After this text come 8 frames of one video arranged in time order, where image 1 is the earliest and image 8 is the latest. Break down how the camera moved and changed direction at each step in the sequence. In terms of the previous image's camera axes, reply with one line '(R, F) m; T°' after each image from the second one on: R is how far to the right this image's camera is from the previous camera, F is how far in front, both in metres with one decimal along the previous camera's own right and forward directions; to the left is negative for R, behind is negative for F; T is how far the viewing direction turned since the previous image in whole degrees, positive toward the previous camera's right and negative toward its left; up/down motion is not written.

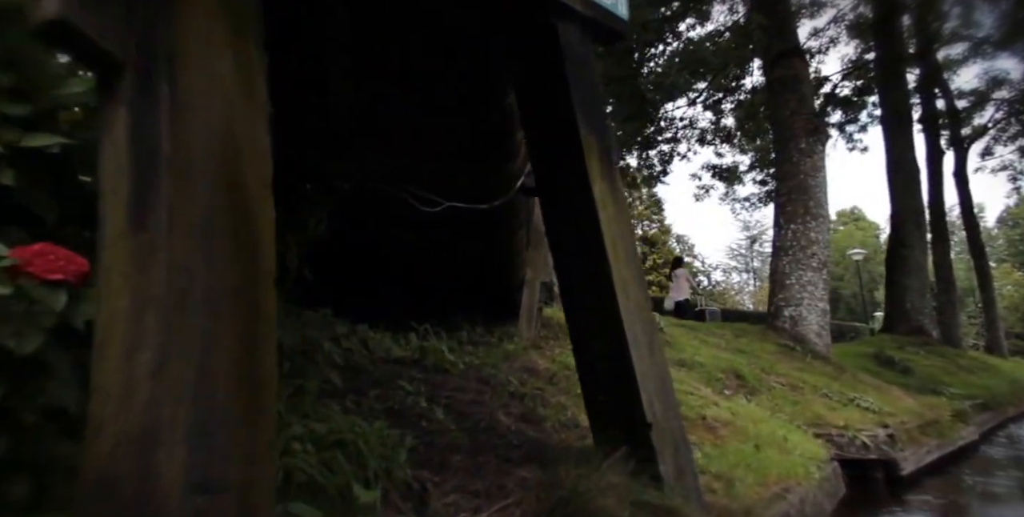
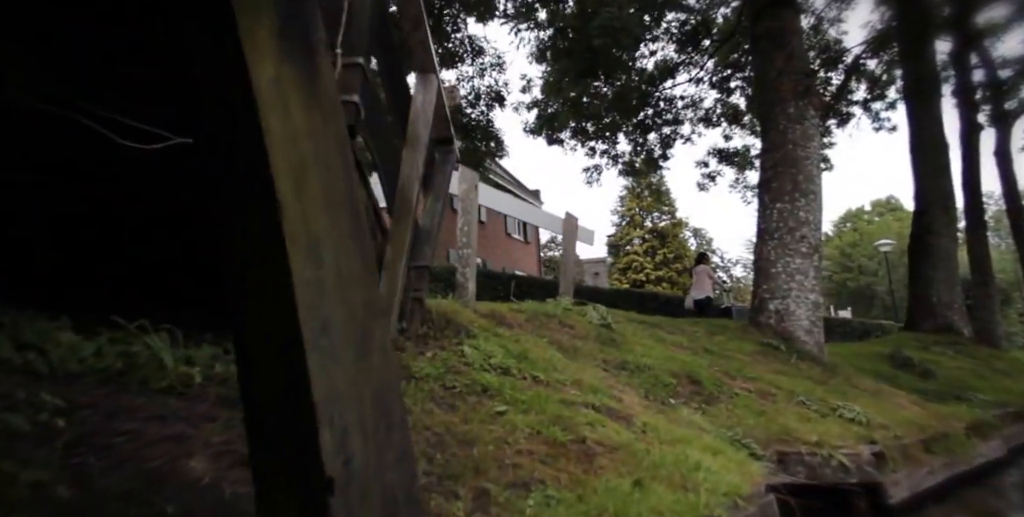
(+1.0, +0.9) m; -3°
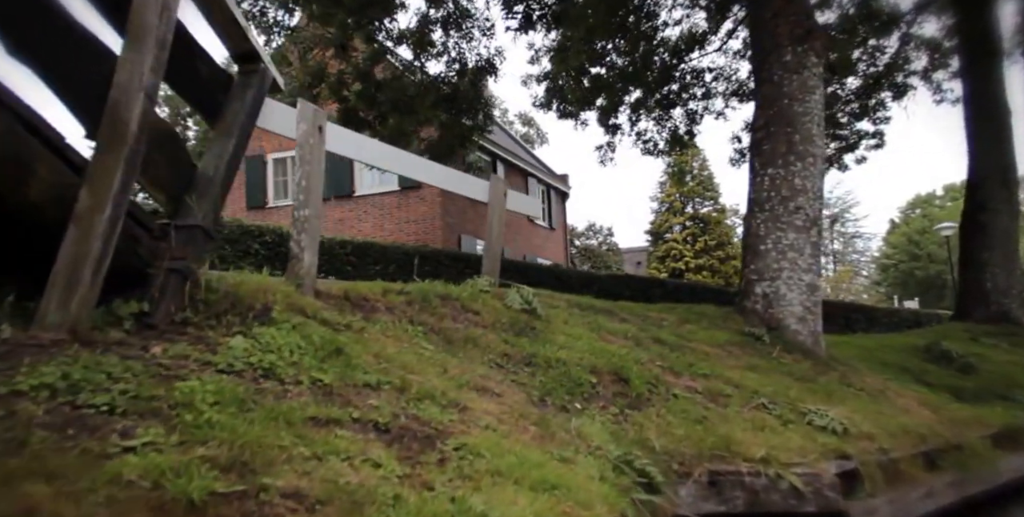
(+1.1, +1.0) m; -4°
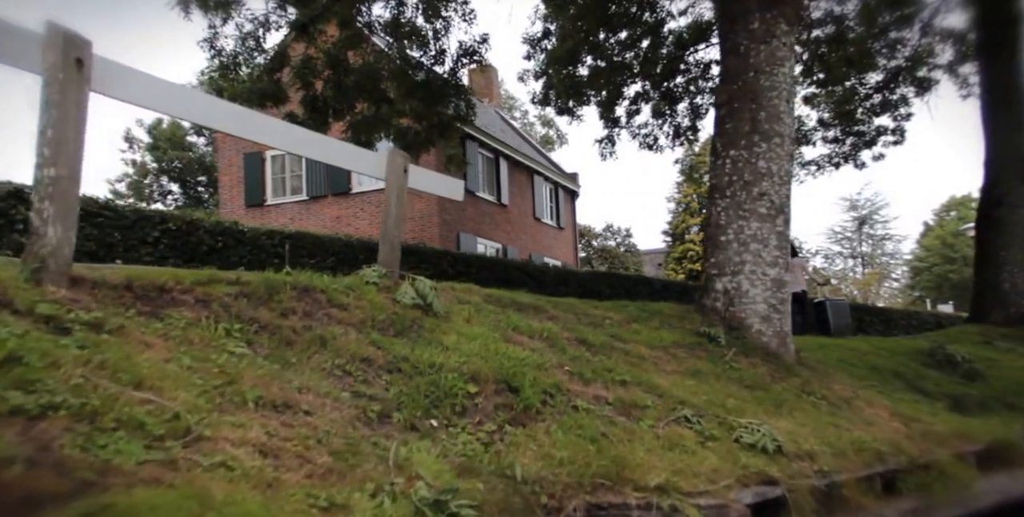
(+0.9, +0.8) m; -1°
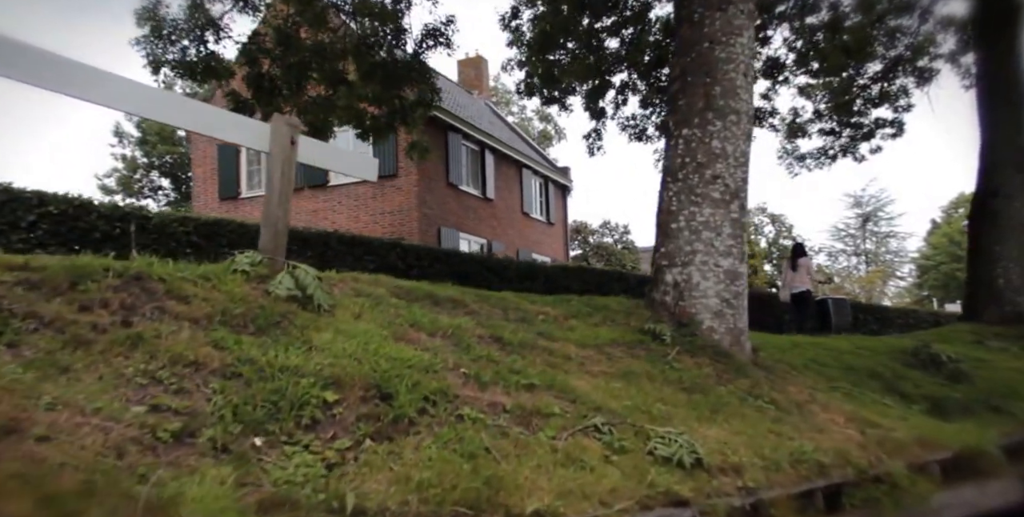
(+0.7, +0.6) m; +1°
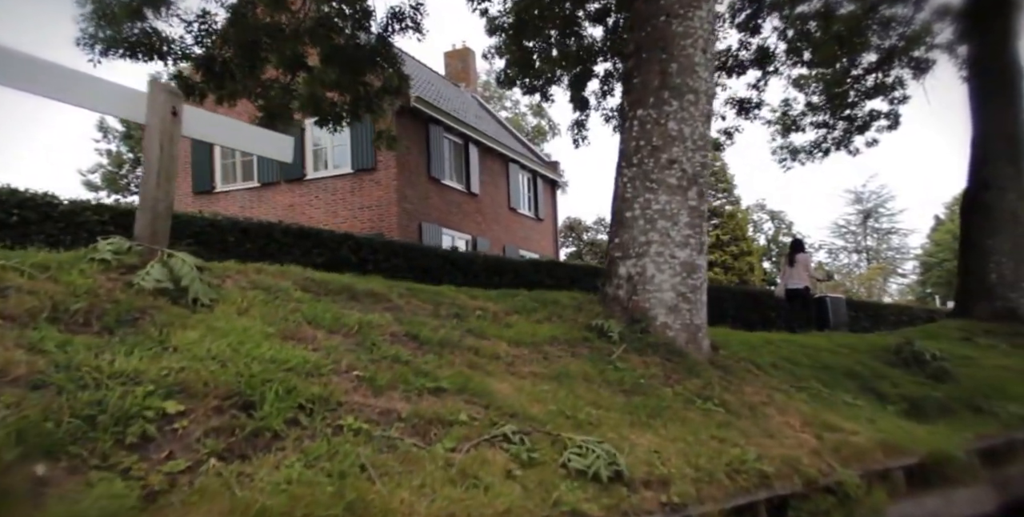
(+0.5, +0.5) m; +1°
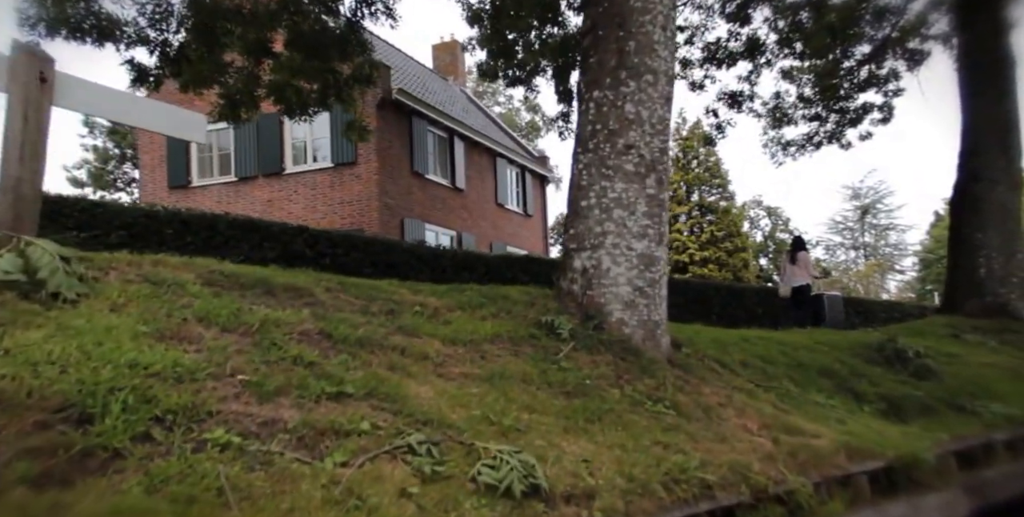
(+0.4, +0.4) m; +1°
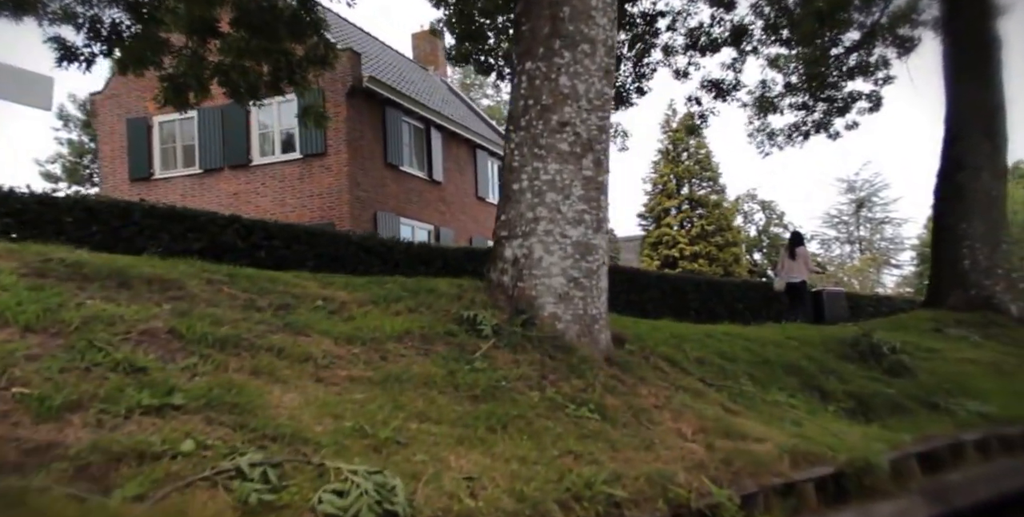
(+0.5, +0.6) m; +1°
